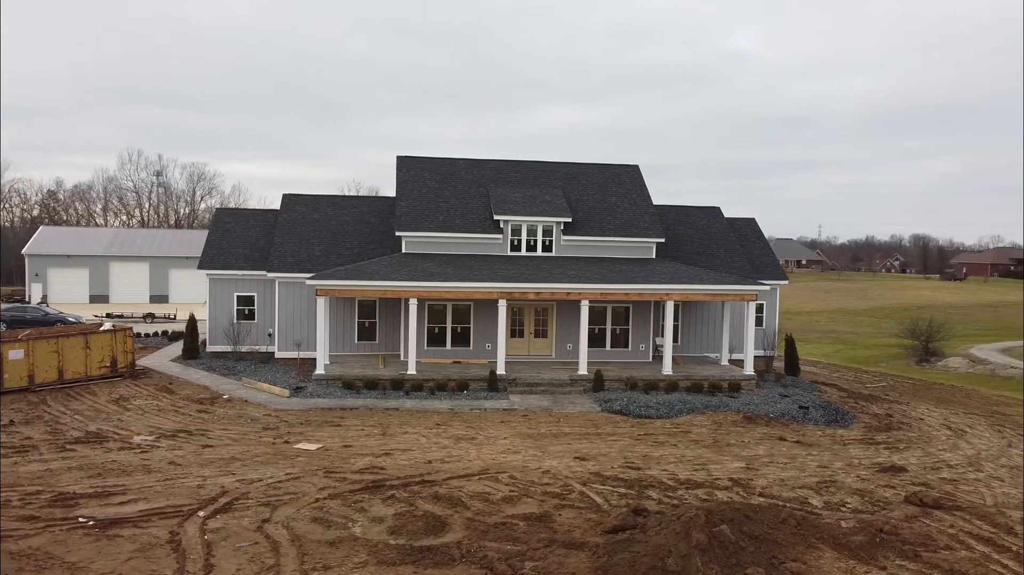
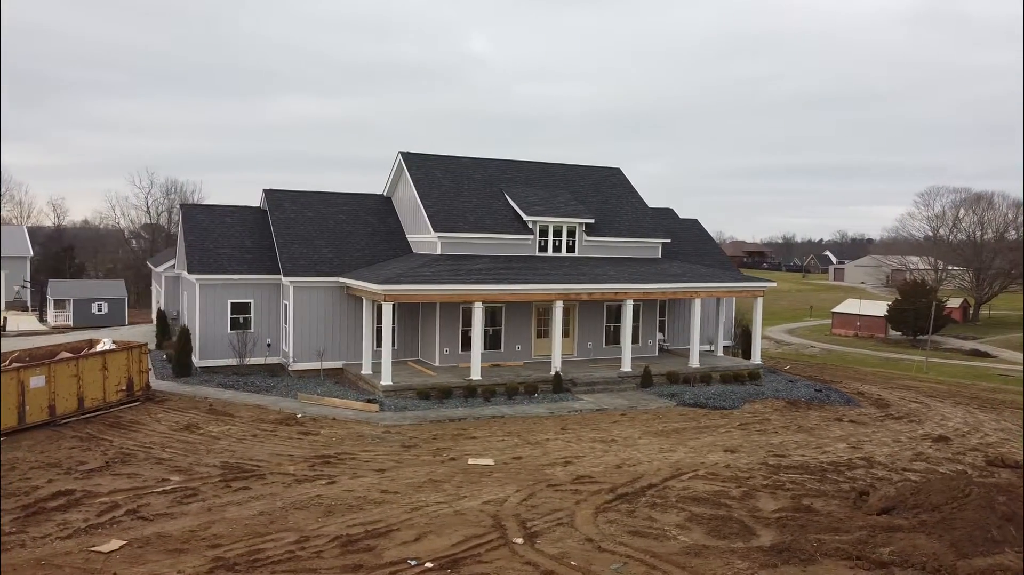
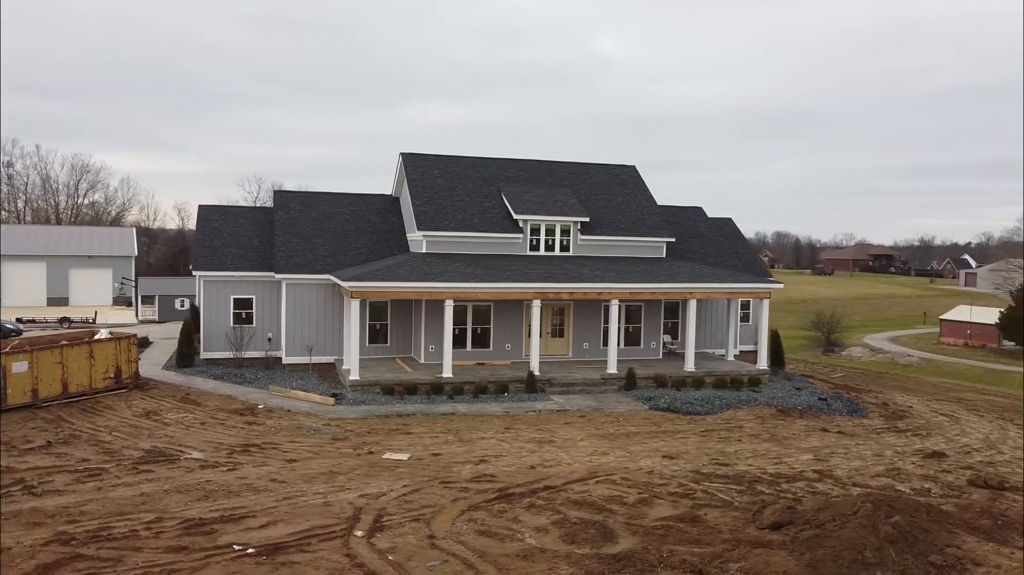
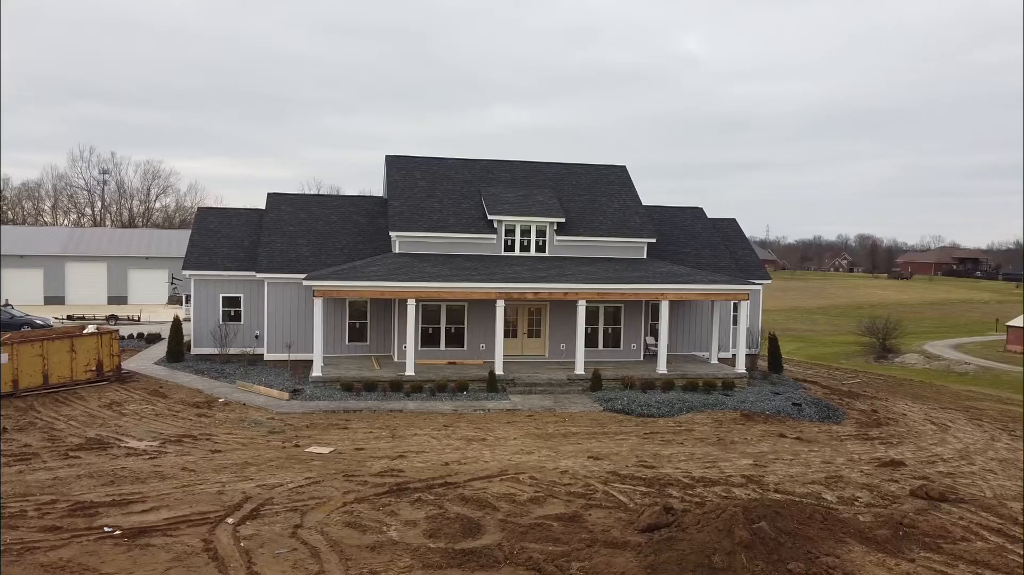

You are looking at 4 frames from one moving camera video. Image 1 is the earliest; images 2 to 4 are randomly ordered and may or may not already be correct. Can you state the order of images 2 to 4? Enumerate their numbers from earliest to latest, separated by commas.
4, 3, 2
